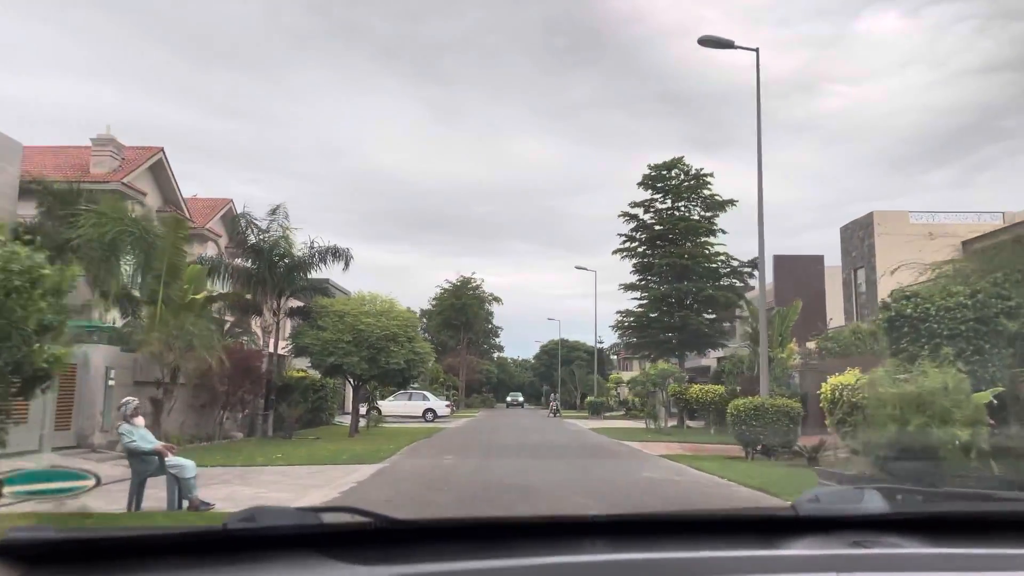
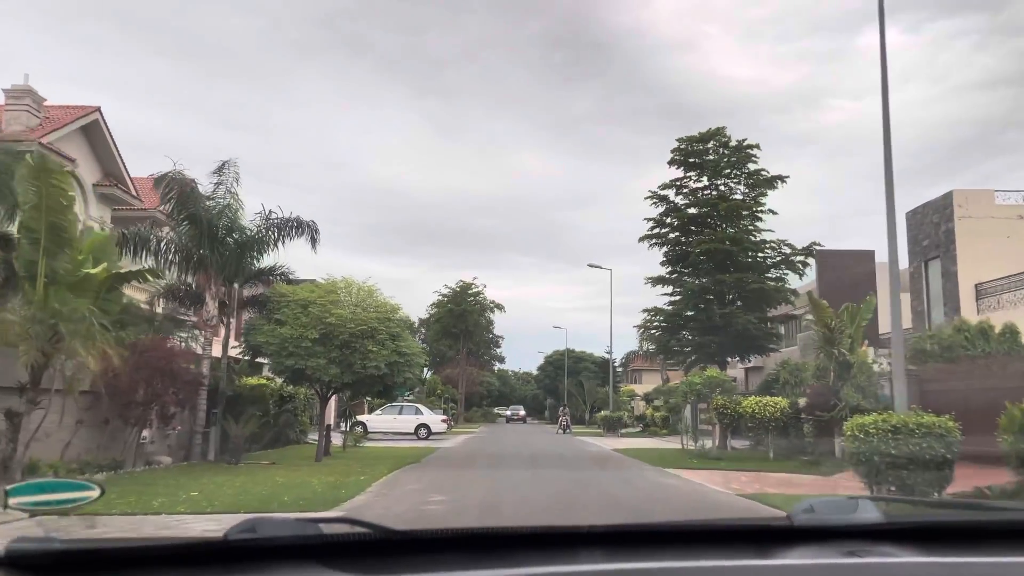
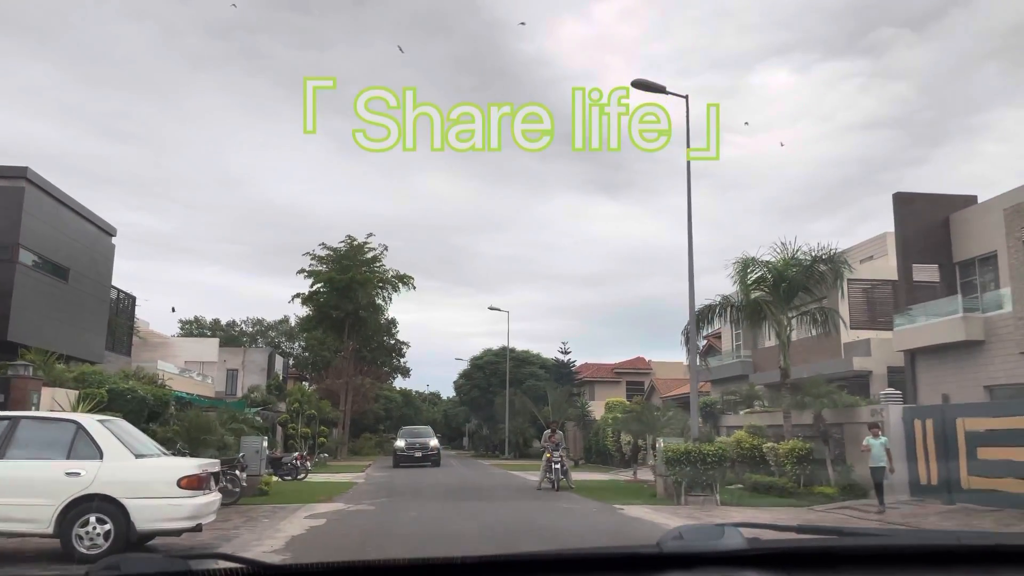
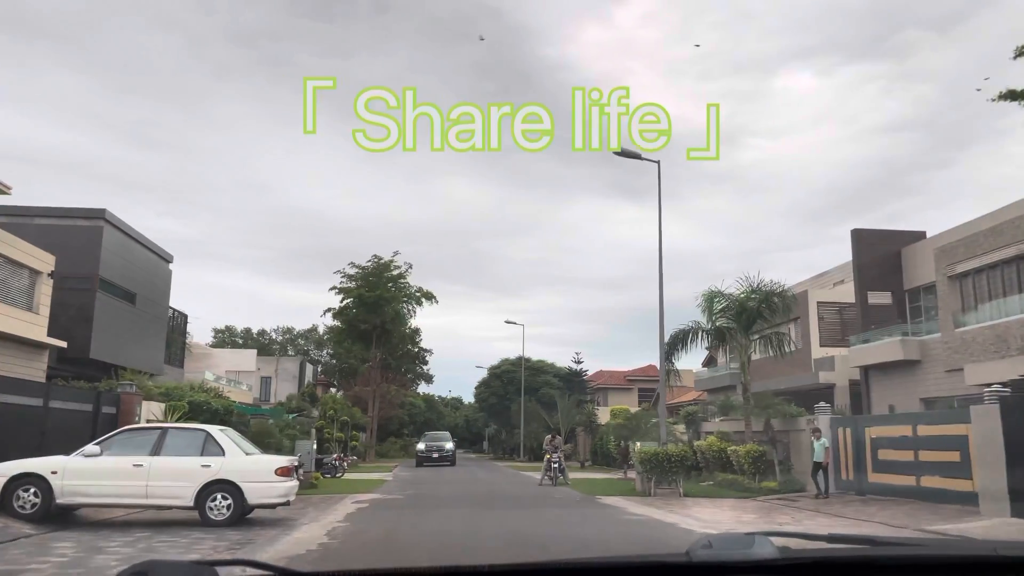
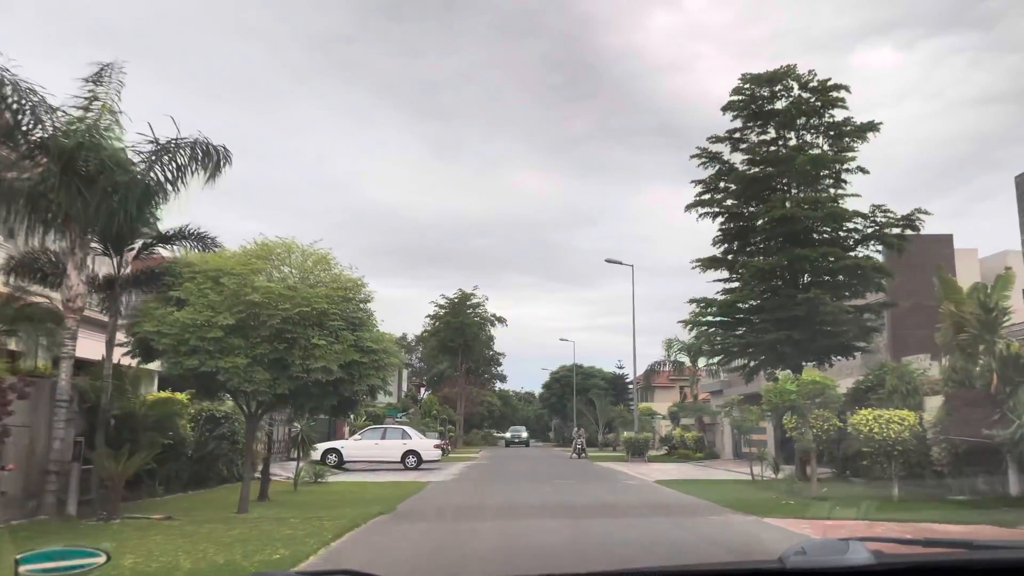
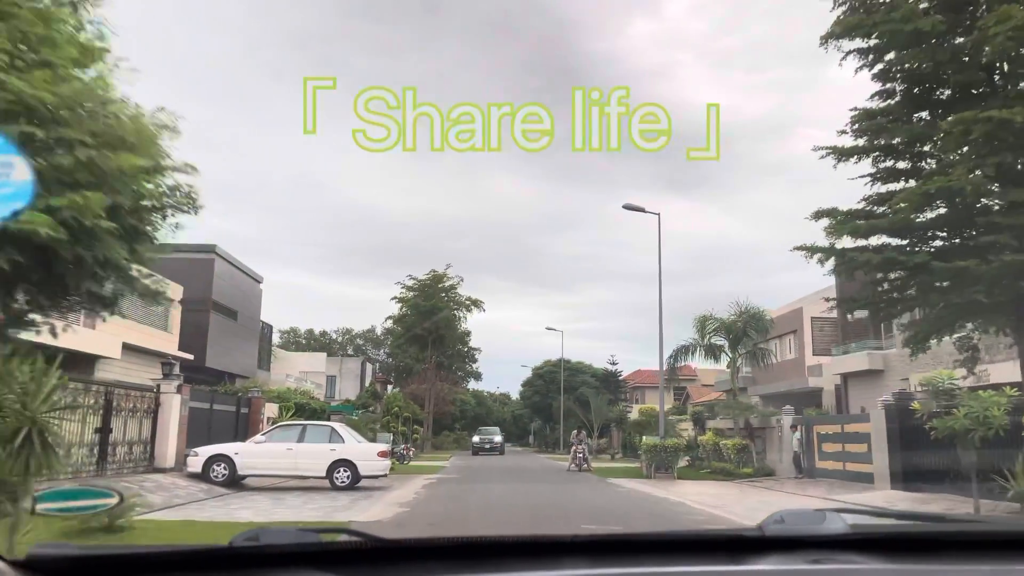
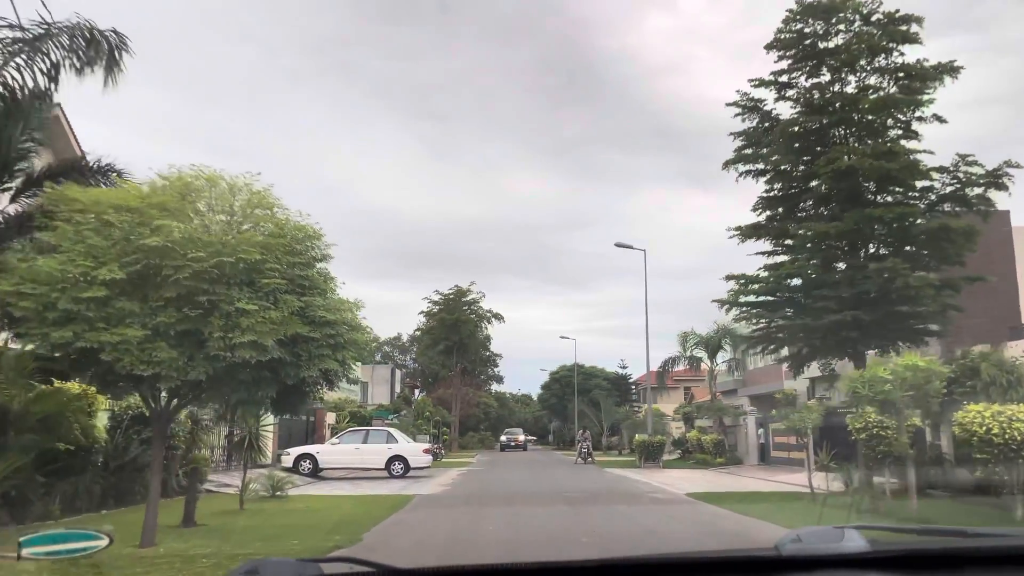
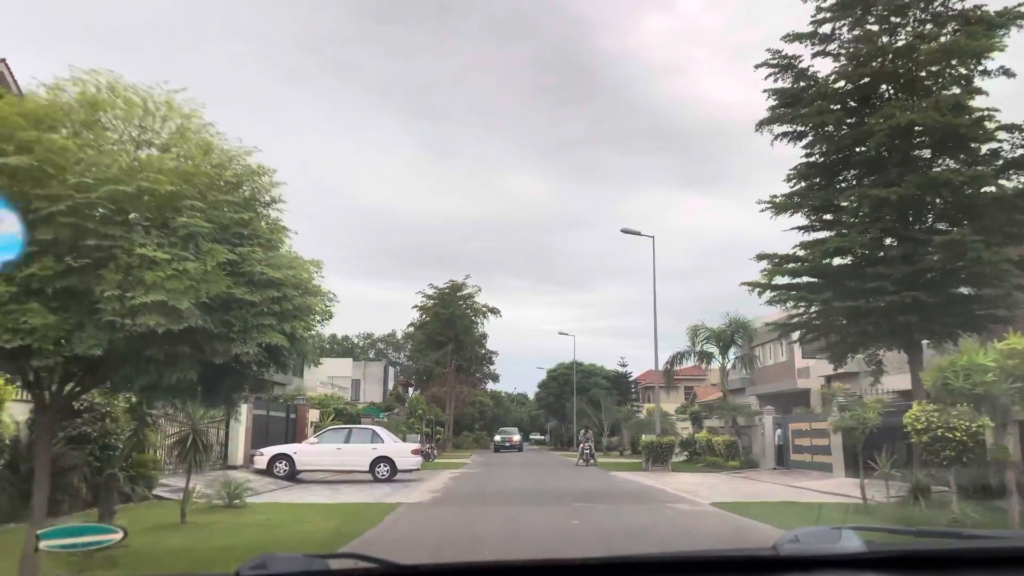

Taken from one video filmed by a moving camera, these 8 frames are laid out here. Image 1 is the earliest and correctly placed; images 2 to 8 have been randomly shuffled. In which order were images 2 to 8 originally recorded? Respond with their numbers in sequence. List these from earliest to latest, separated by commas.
2, 5, 7, 8, 6, 4, 3
